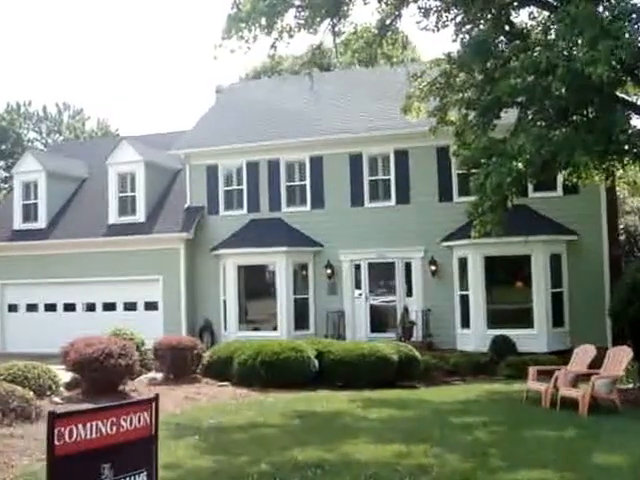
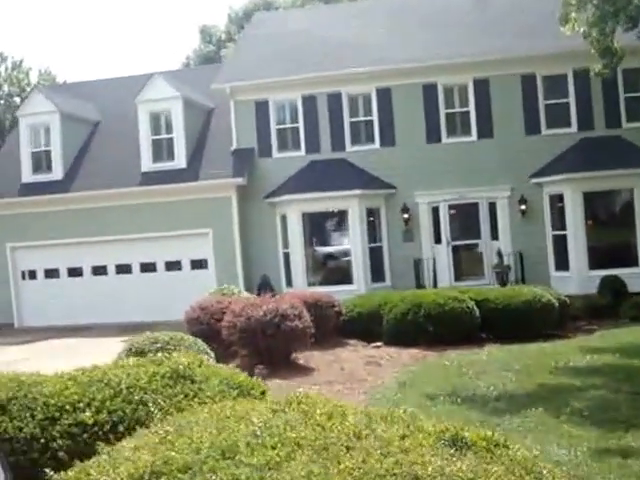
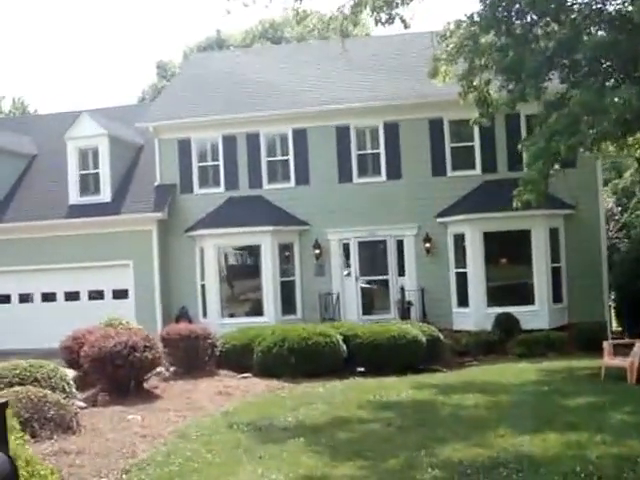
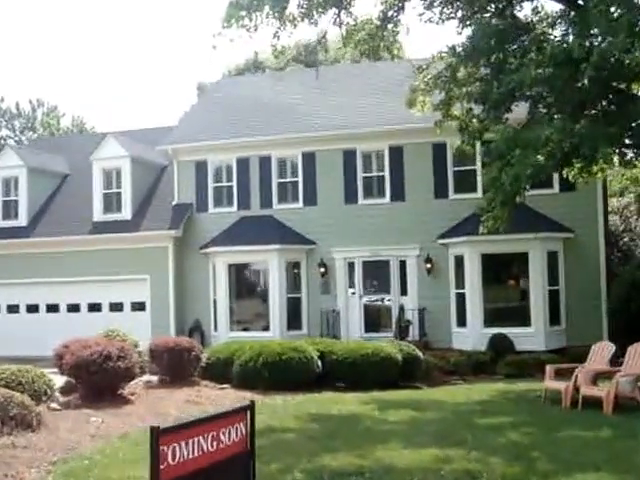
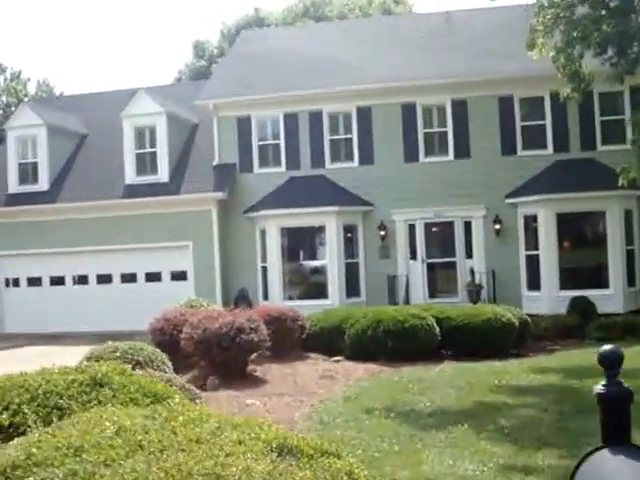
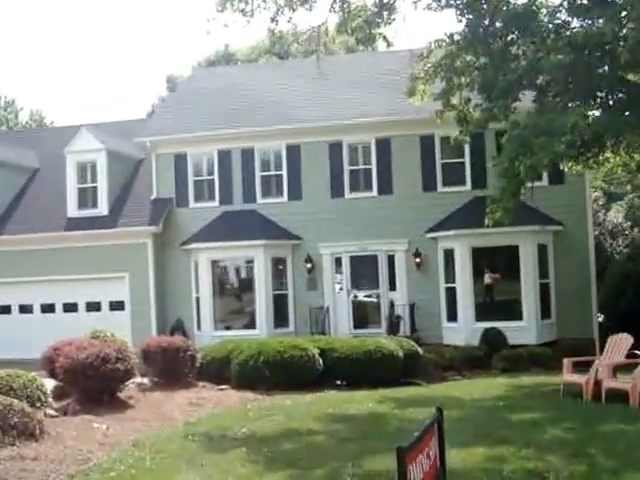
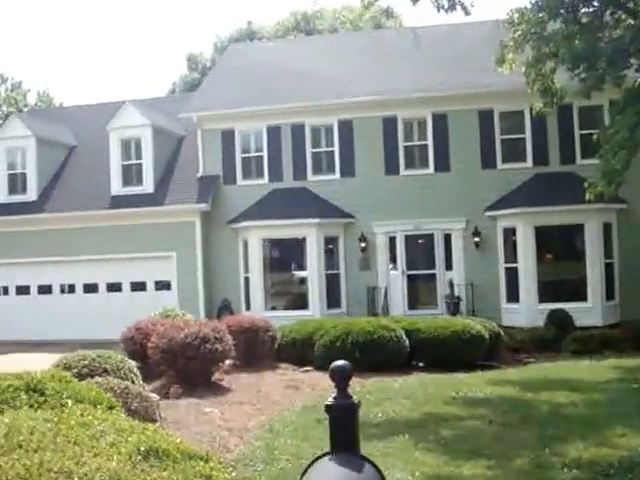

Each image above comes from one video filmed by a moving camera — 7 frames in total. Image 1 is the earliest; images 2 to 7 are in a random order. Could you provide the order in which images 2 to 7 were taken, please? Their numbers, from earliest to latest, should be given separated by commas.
4, 6, 3, 7, 5, 2
